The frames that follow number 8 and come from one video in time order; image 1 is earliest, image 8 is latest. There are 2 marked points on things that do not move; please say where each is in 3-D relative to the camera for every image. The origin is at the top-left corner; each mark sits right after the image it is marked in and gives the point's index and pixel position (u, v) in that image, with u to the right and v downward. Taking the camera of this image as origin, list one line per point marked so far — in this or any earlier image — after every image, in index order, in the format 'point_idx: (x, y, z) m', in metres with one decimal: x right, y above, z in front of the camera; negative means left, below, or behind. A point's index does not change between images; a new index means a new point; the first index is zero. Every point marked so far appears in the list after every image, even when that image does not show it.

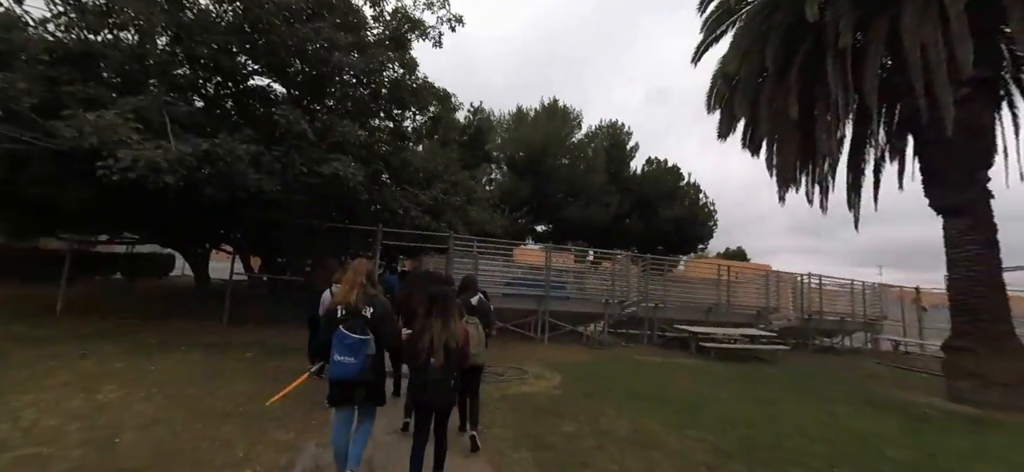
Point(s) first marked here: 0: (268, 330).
0: (-4.9, -1.9, +8.3) m
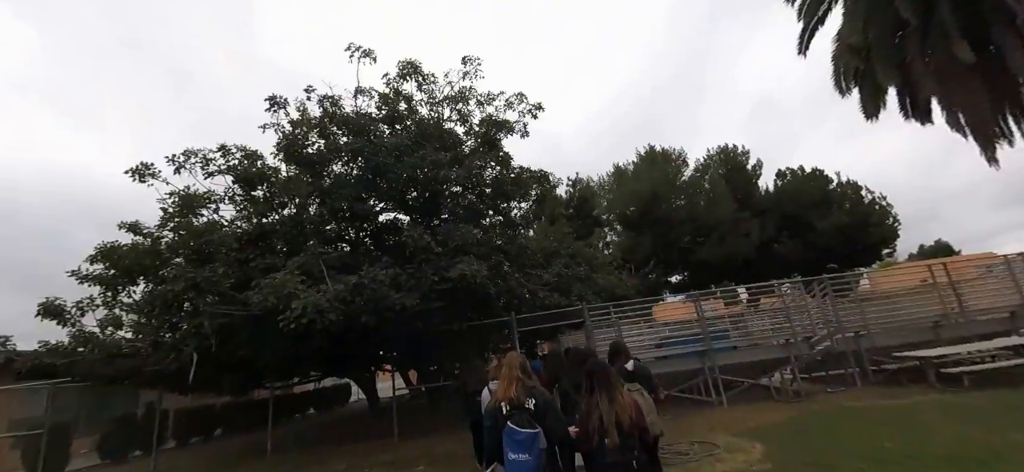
0: (-1.6, -4.1, +8.4) m
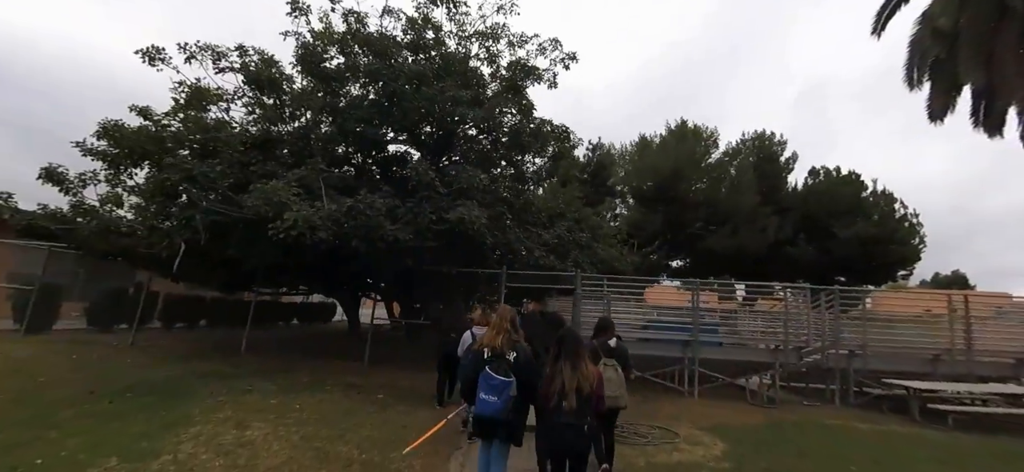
0: (-2.3, -2.8, +8.5) m
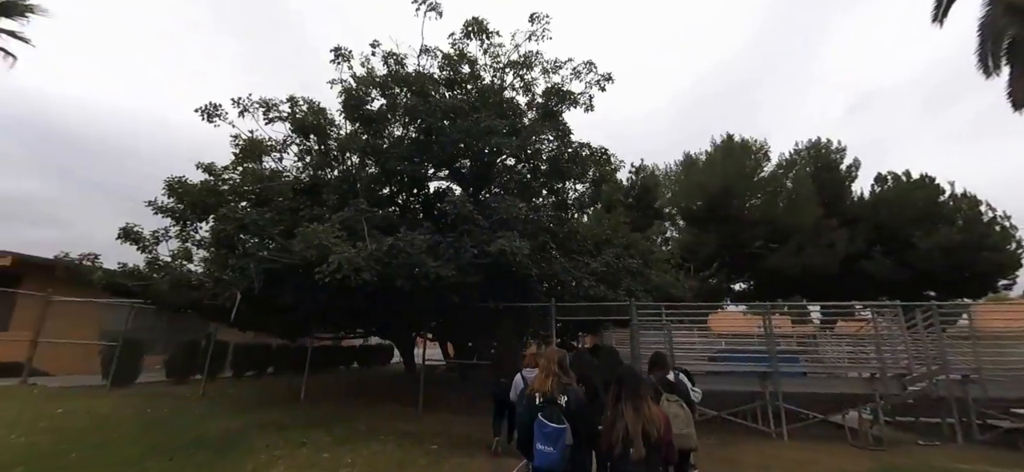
0: (-1.1, -3.5, +8.2) m
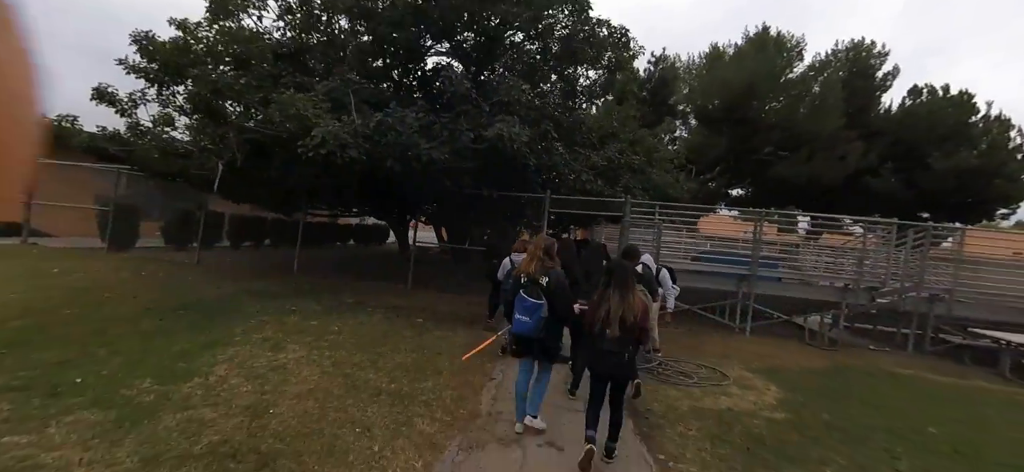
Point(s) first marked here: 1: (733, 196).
0: (-1.5, -1.2, +8.6) m
1: (+9.3, +1.7, +17.6) m
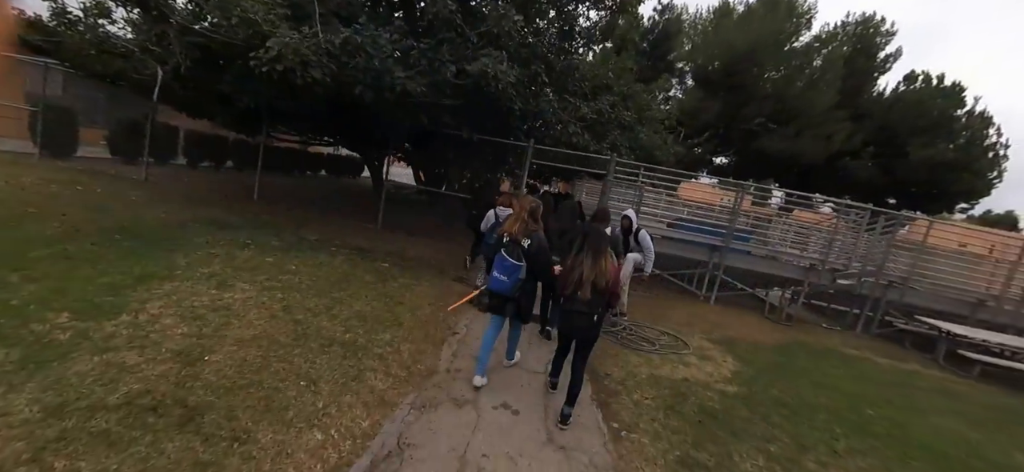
0: (-2.0, -0.1, +8.3) m
1: (+8.5, +3.0, +17.5) m
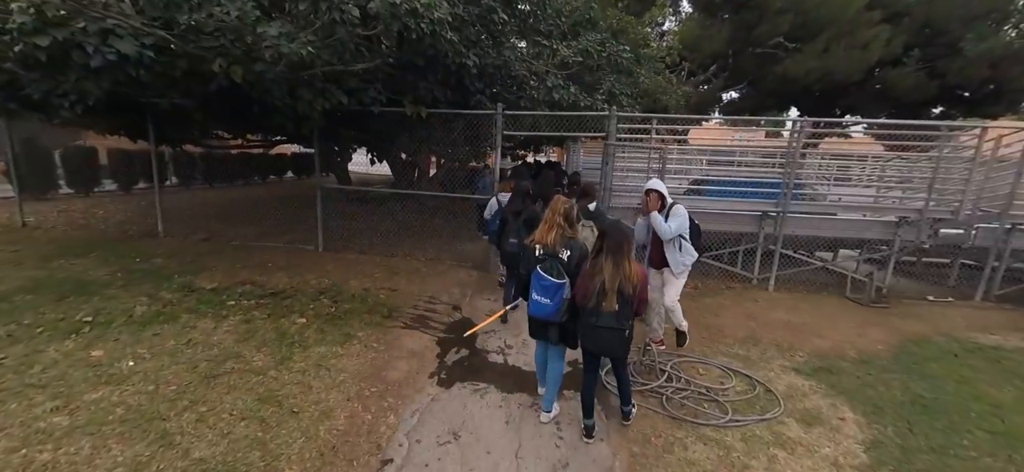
0: (-2.3, -0.4, +6.3) m
1: (+7.9, +4.9, +15.0) m
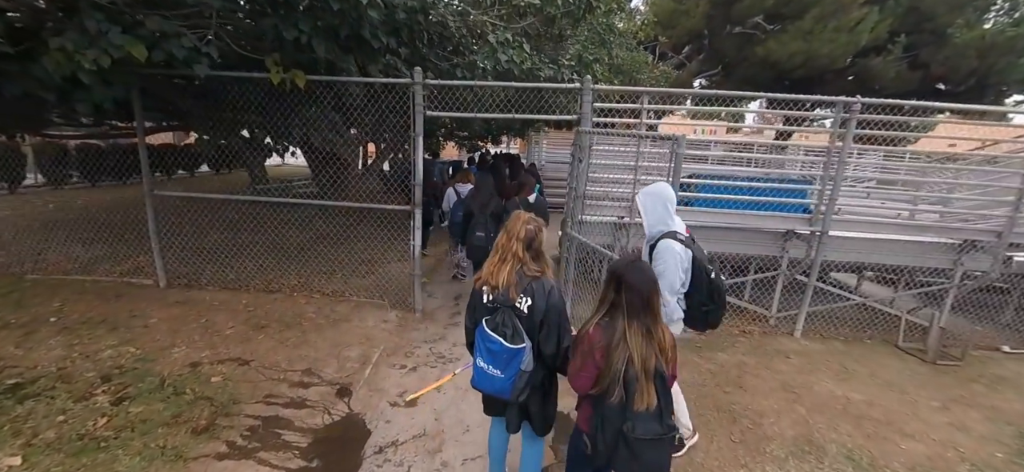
0: (-3.0, -0.7, +4.3) m
1: (+6.5, +4.9, +13.6) m
